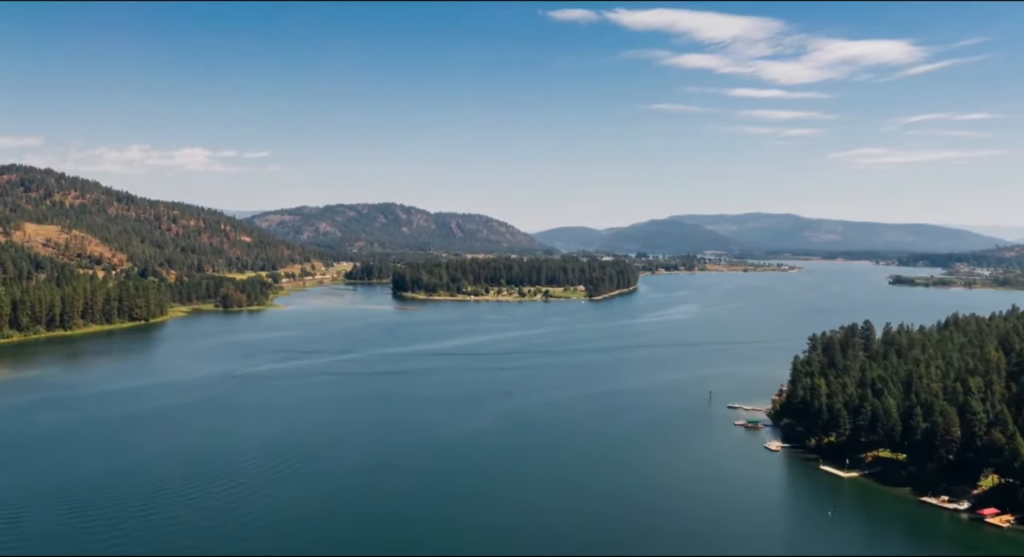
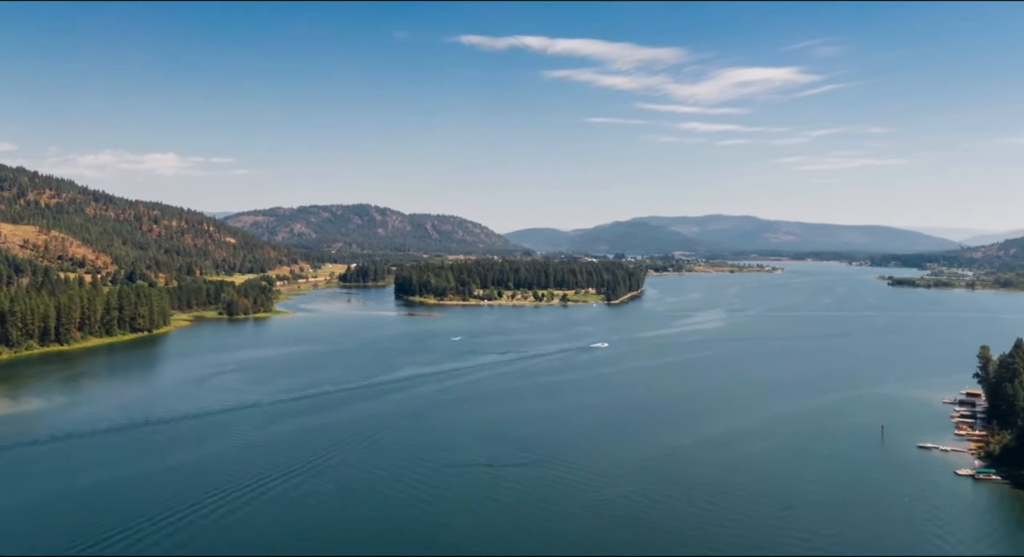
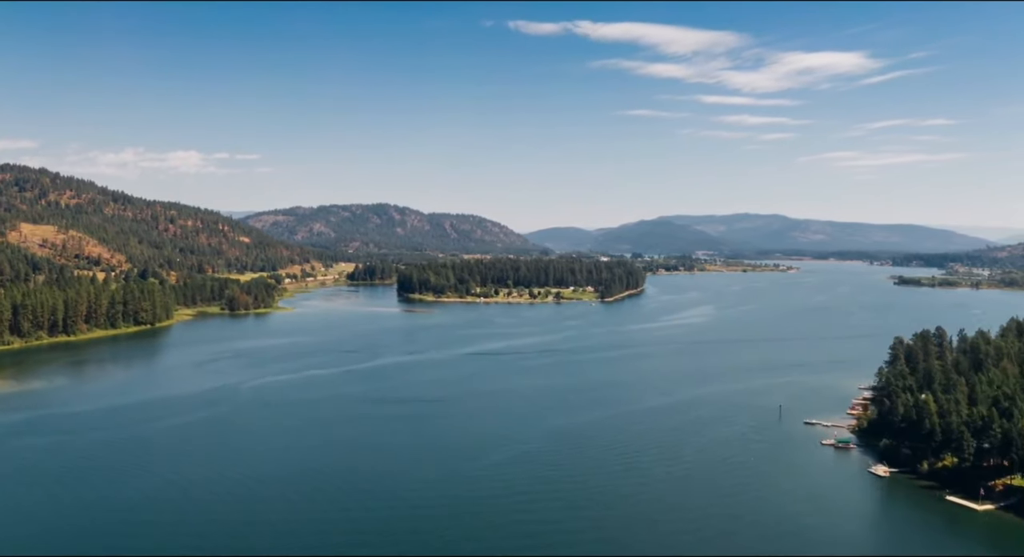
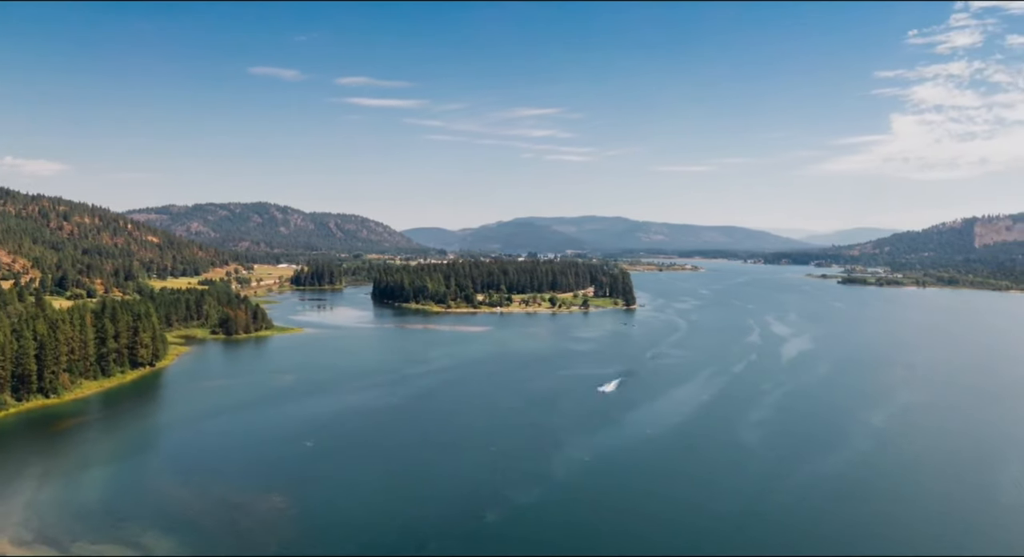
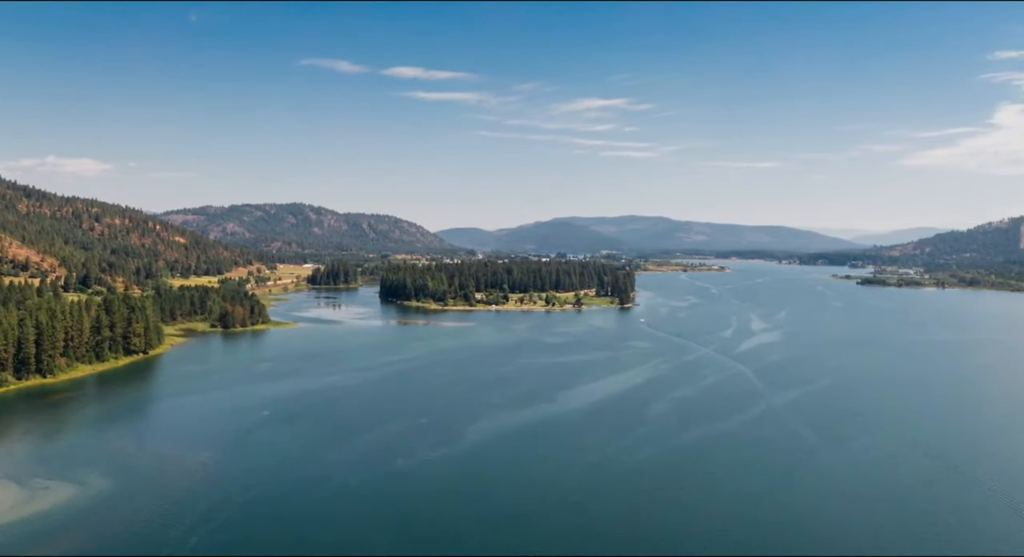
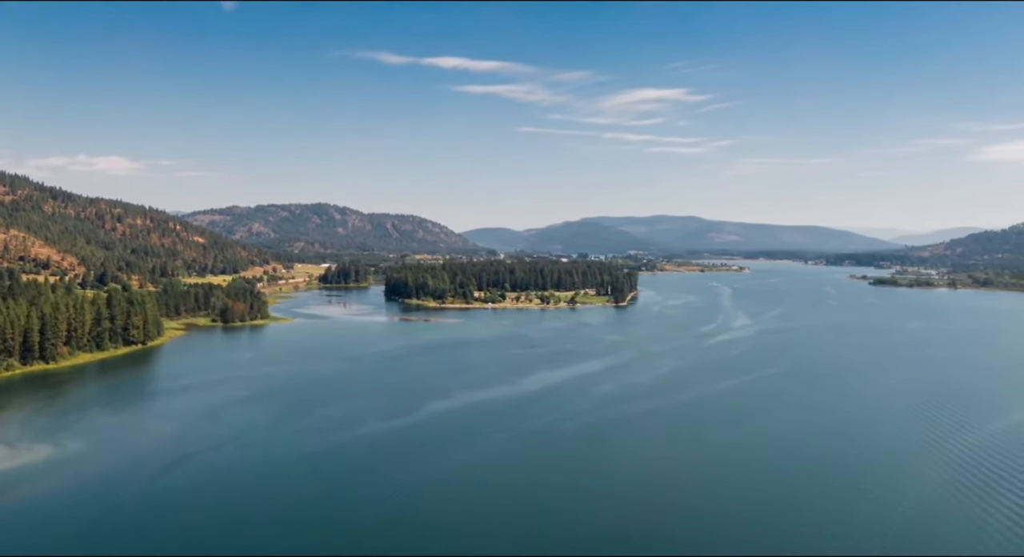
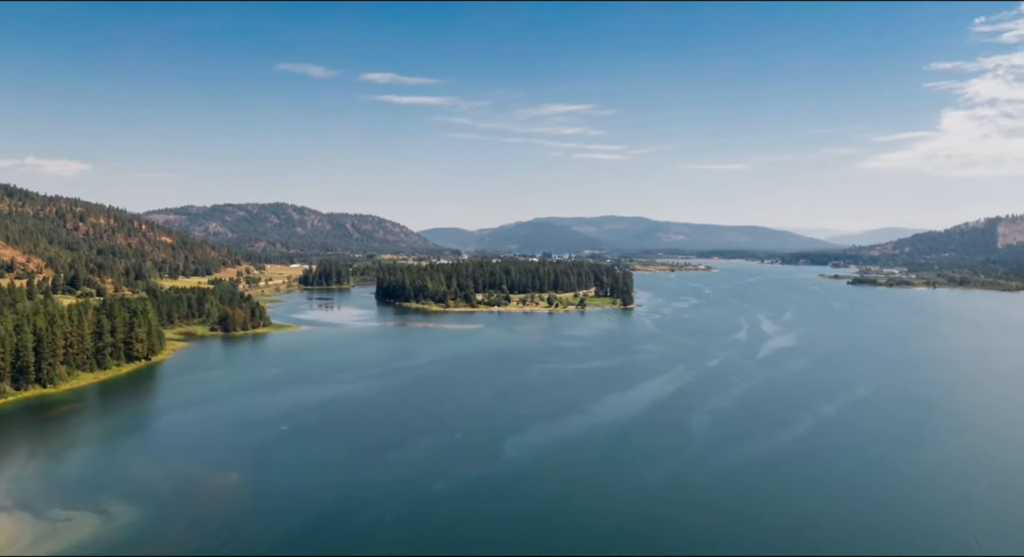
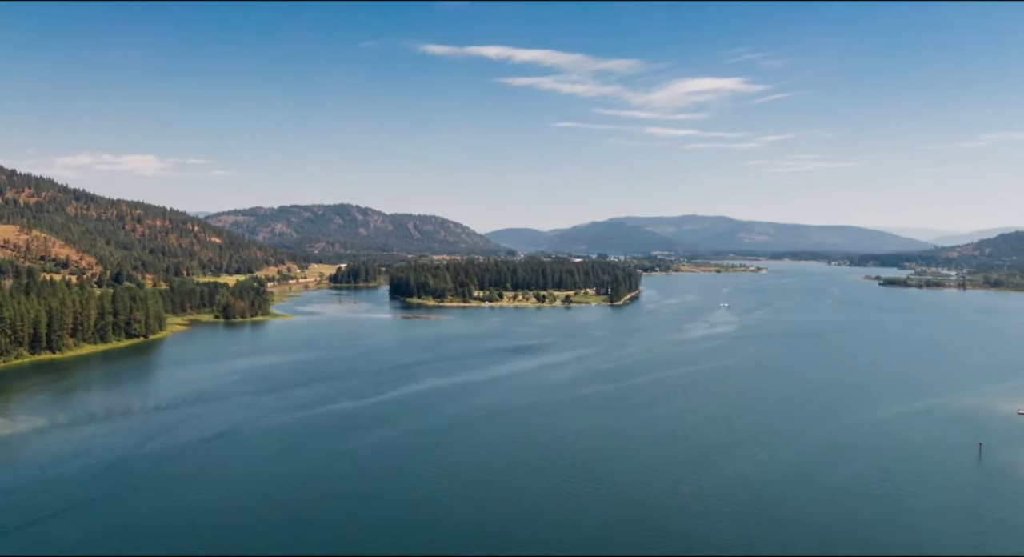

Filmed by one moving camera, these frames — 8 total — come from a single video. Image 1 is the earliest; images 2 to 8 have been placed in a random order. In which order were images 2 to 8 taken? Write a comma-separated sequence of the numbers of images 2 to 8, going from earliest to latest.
3, 2, 8, 6, 5, 7, 4
